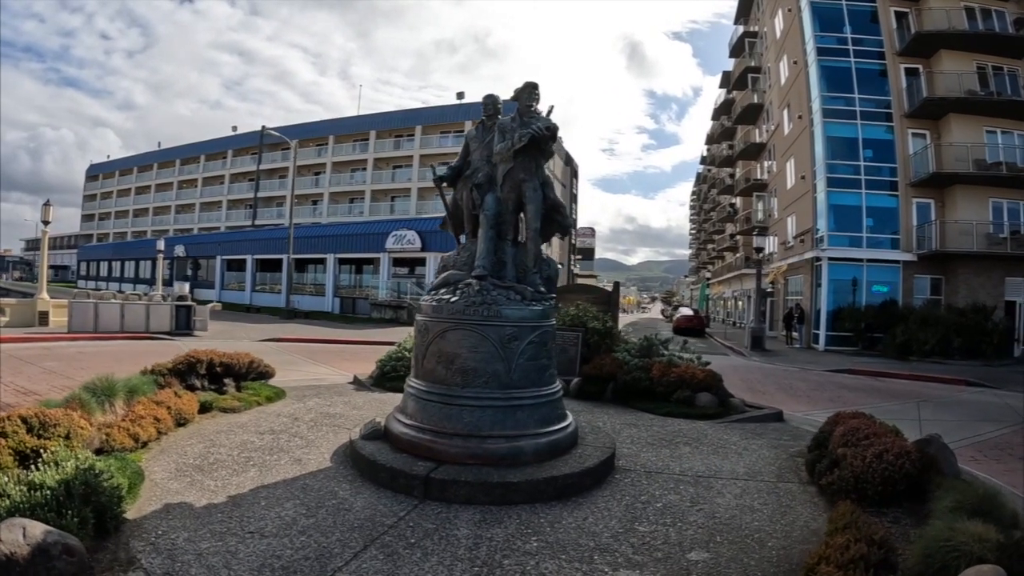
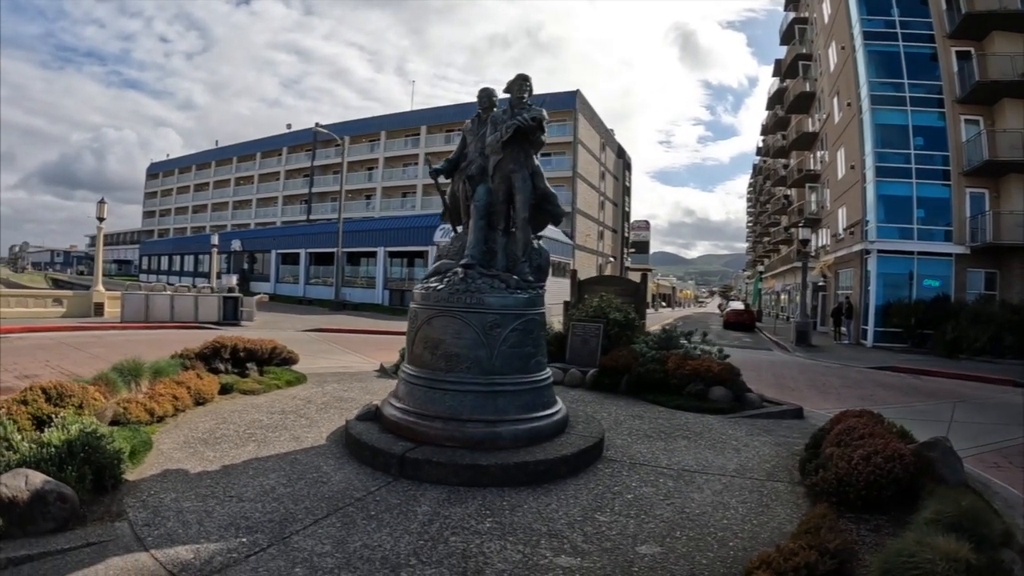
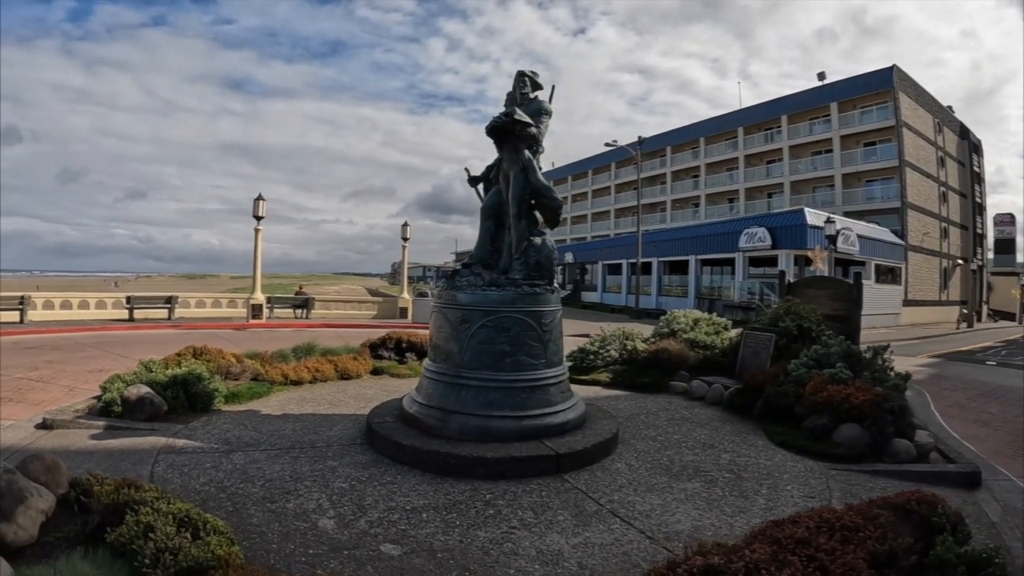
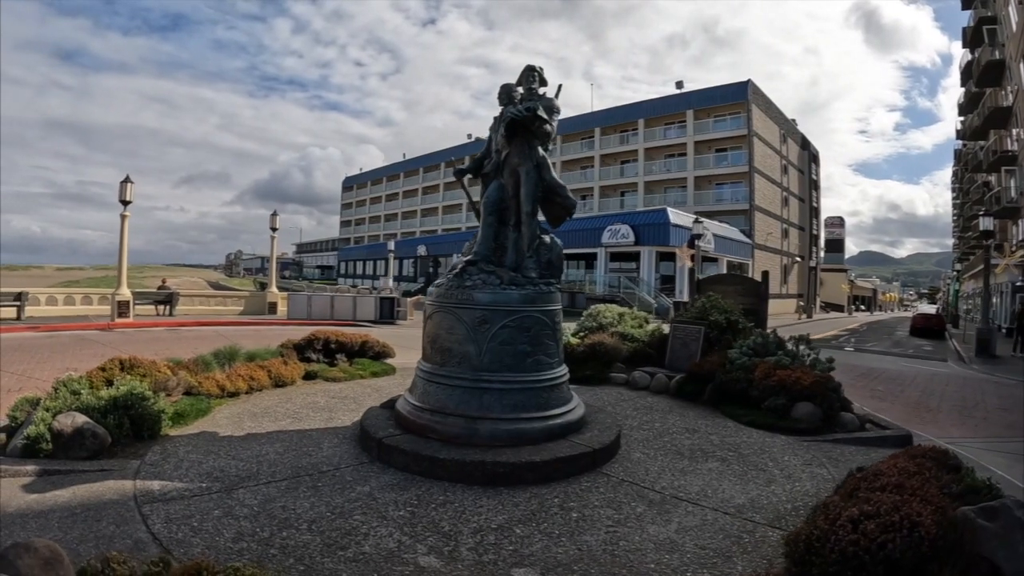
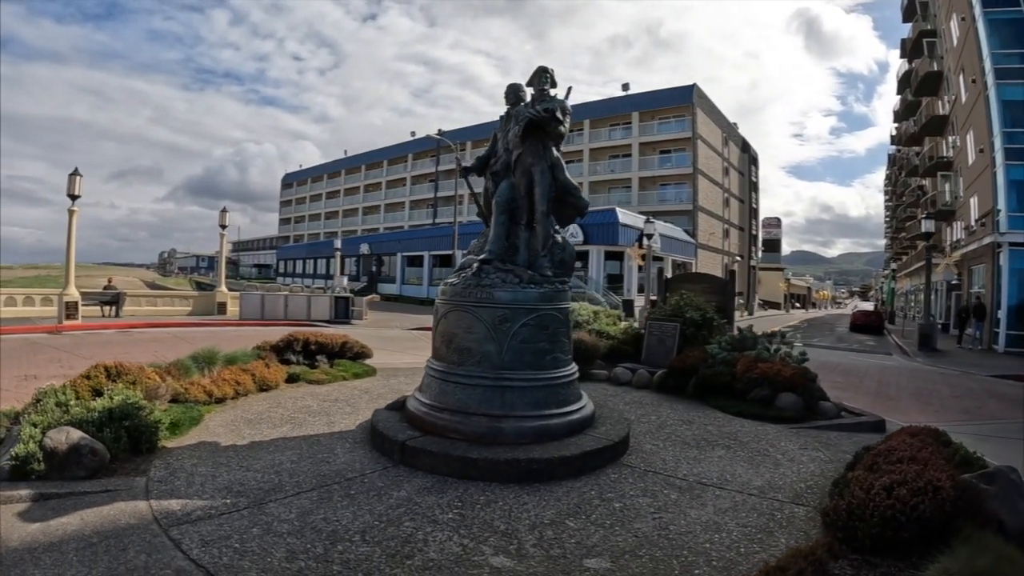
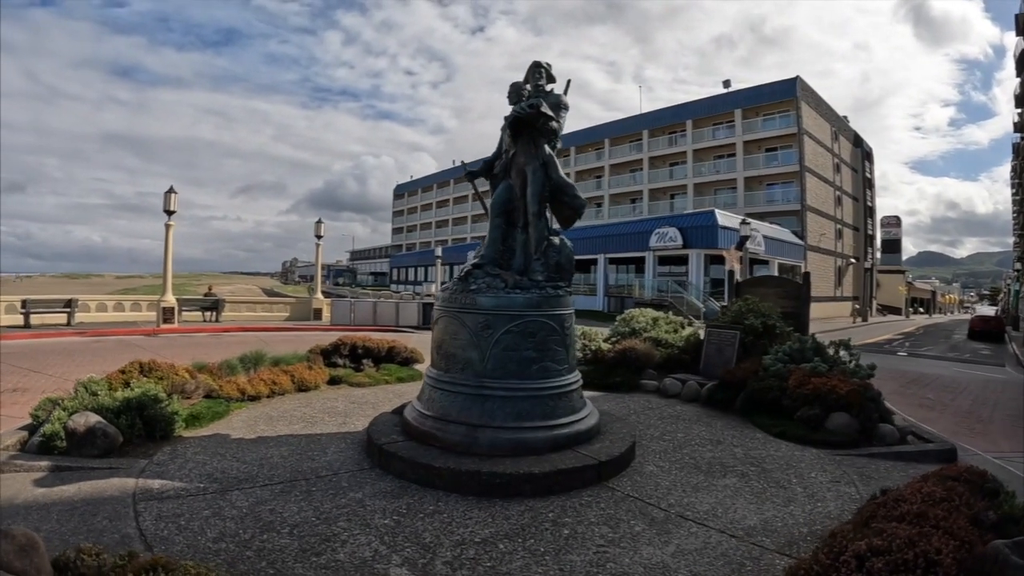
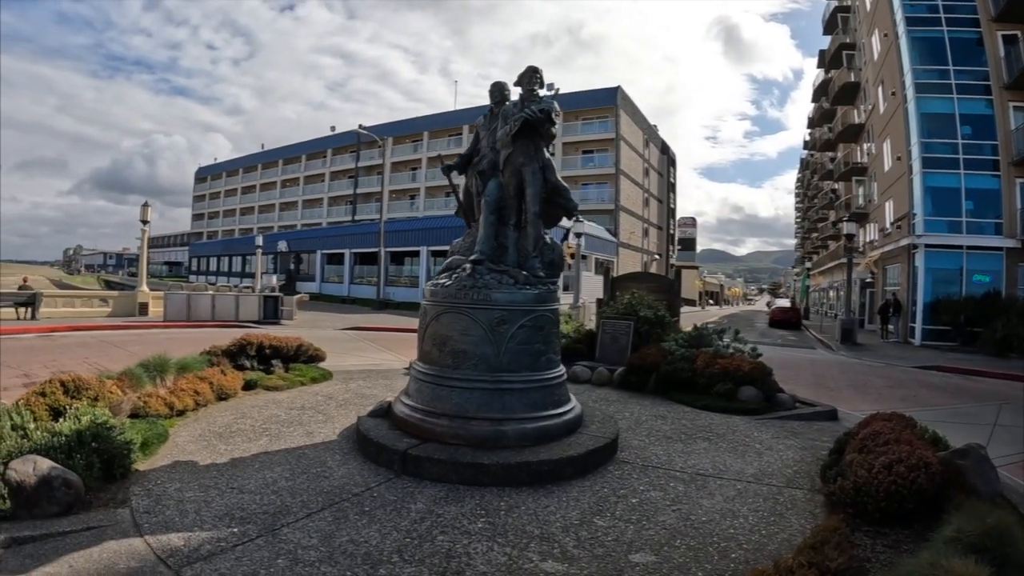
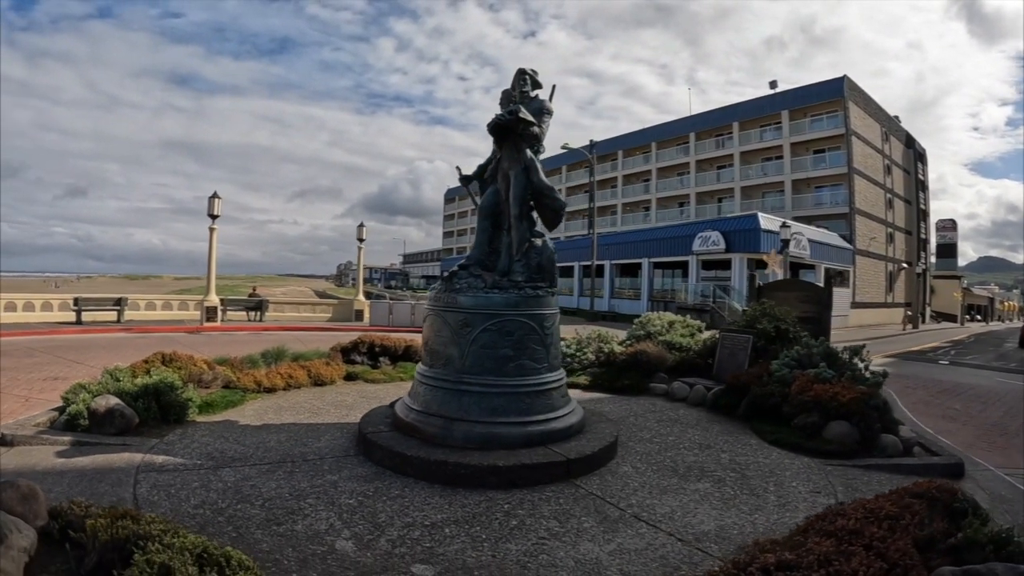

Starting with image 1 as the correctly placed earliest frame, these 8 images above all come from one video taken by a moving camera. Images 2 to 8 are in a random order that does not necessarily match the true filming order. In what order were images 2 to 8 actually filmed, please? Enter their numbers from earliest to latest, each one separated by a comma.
2, 7, 5, 4, 6, 8, 3
